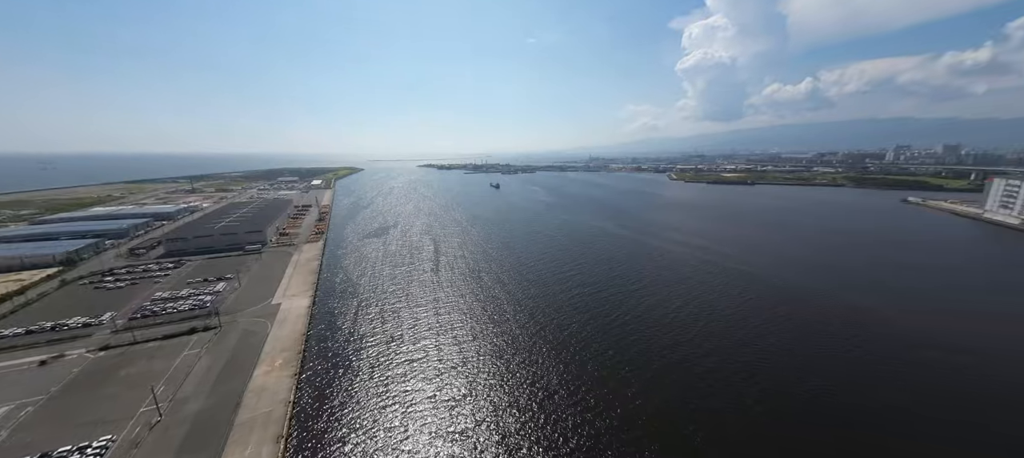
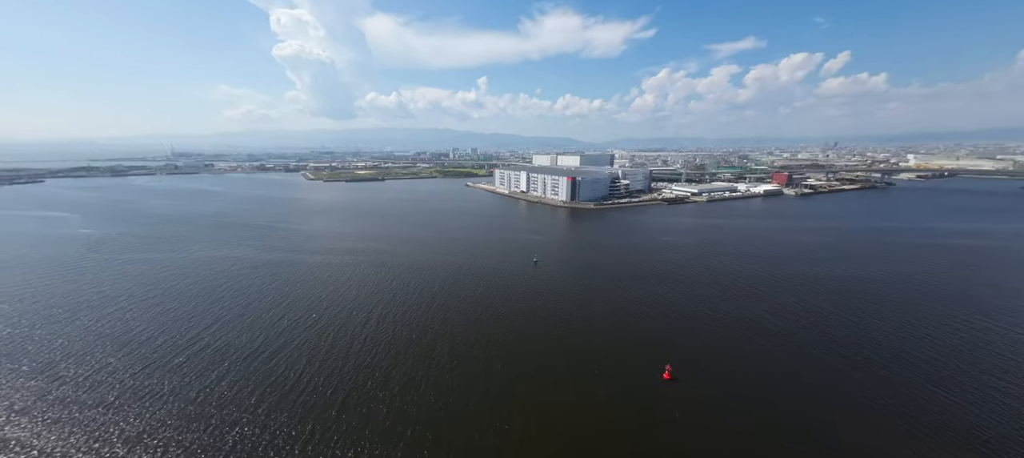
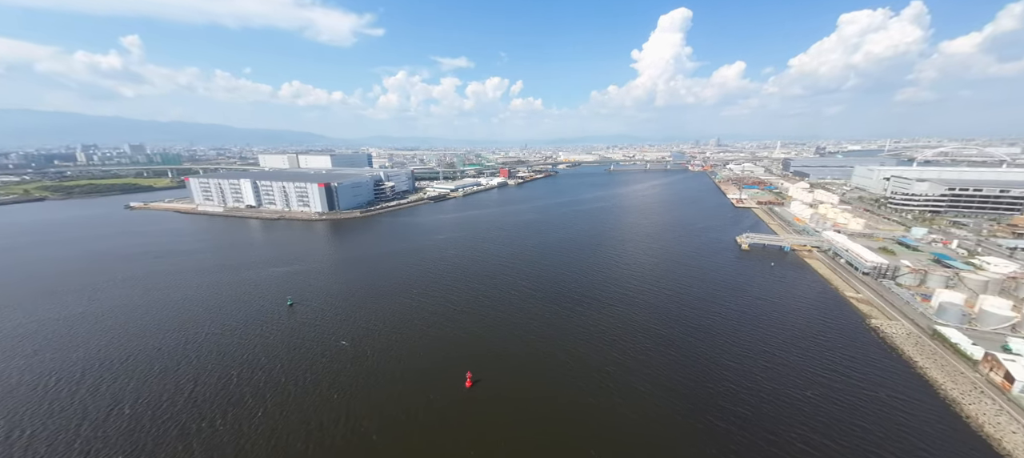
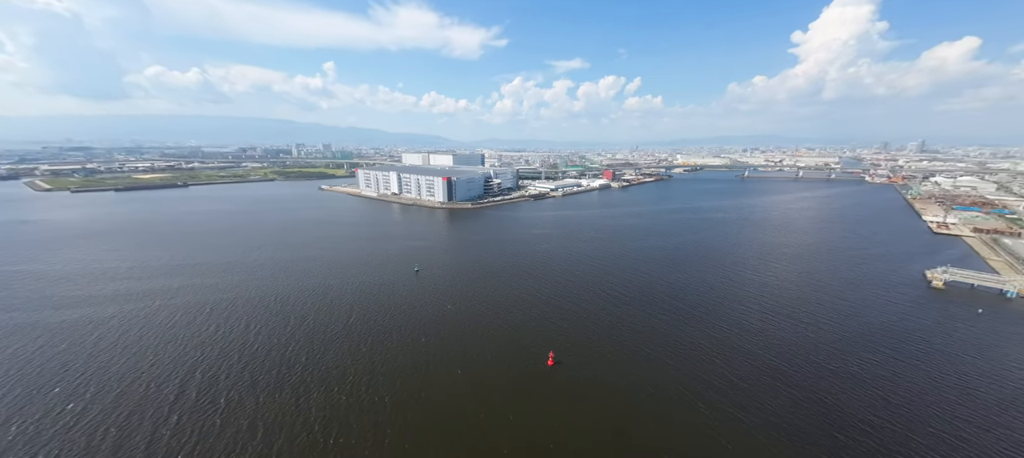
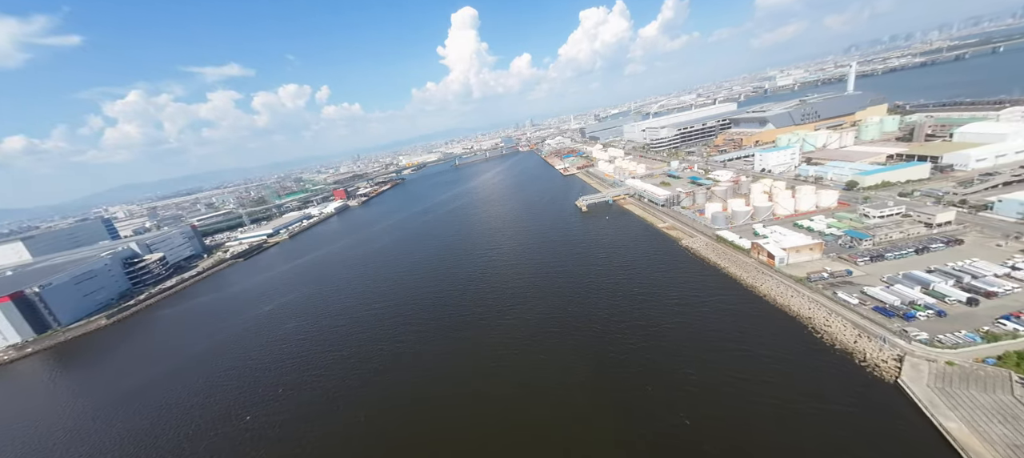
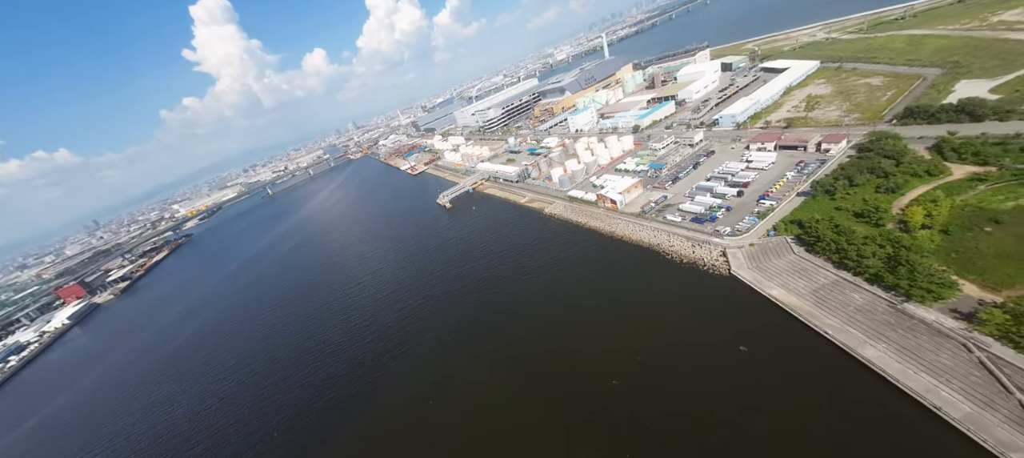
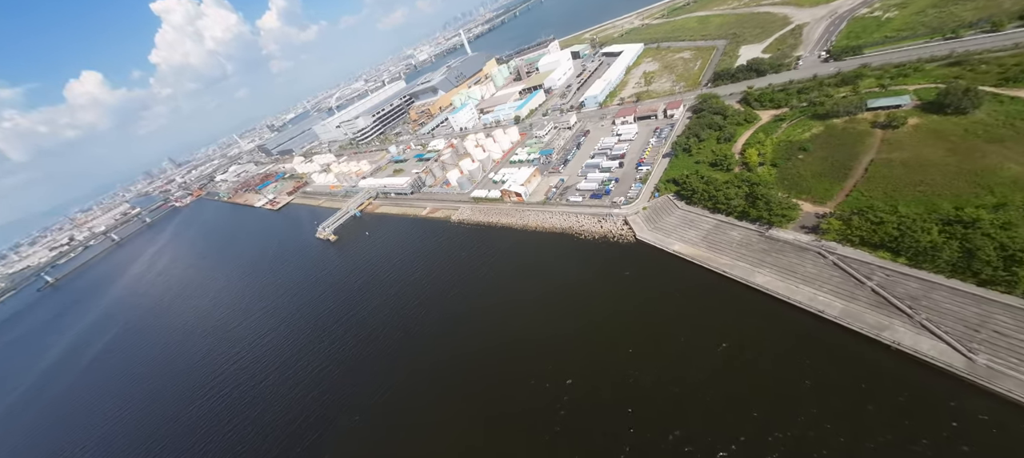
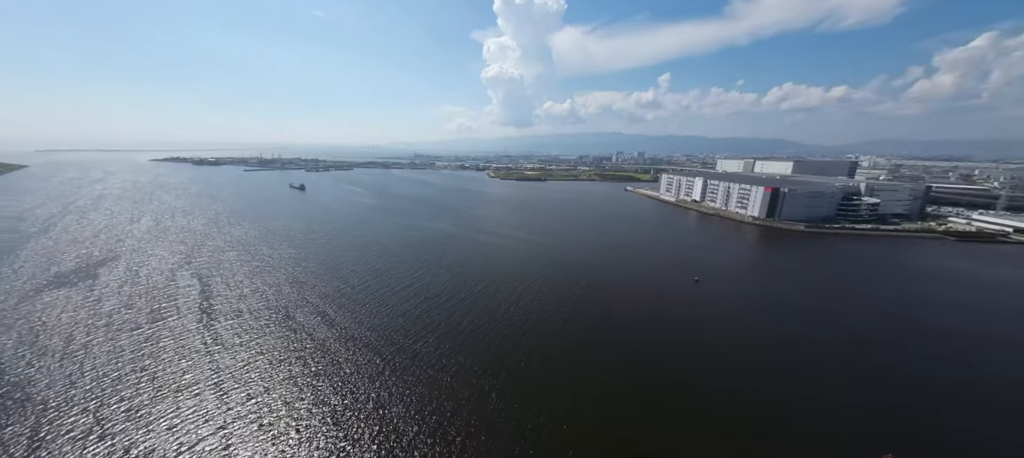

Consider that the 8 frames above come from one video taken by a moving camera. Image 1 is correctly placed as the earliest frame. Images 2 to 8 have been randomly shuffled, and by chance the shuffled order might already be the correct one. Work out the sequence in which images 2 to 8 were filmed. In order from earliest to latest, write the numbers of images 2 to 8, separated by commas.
8, 2, 4, 3, 5, 6, 7
